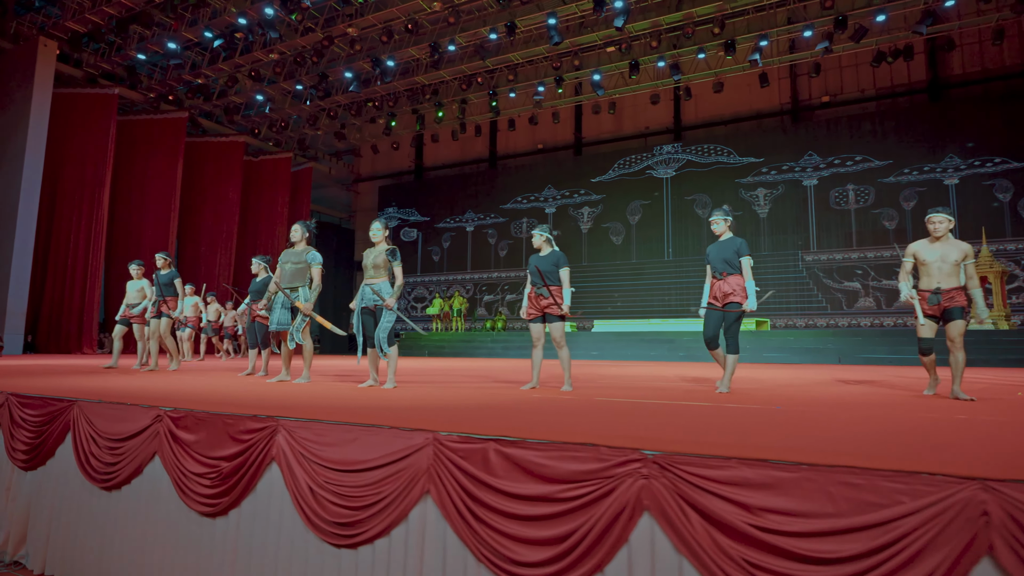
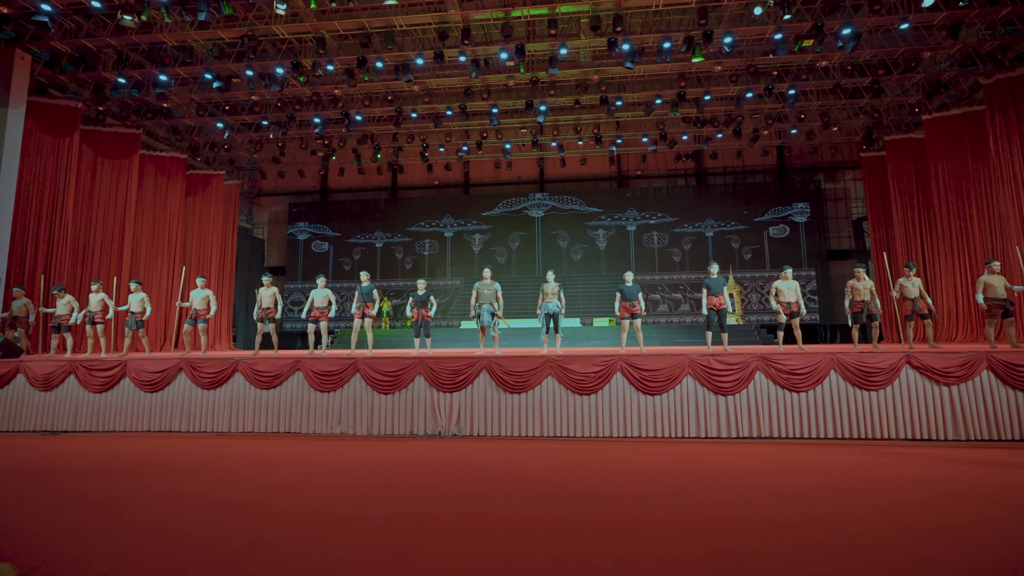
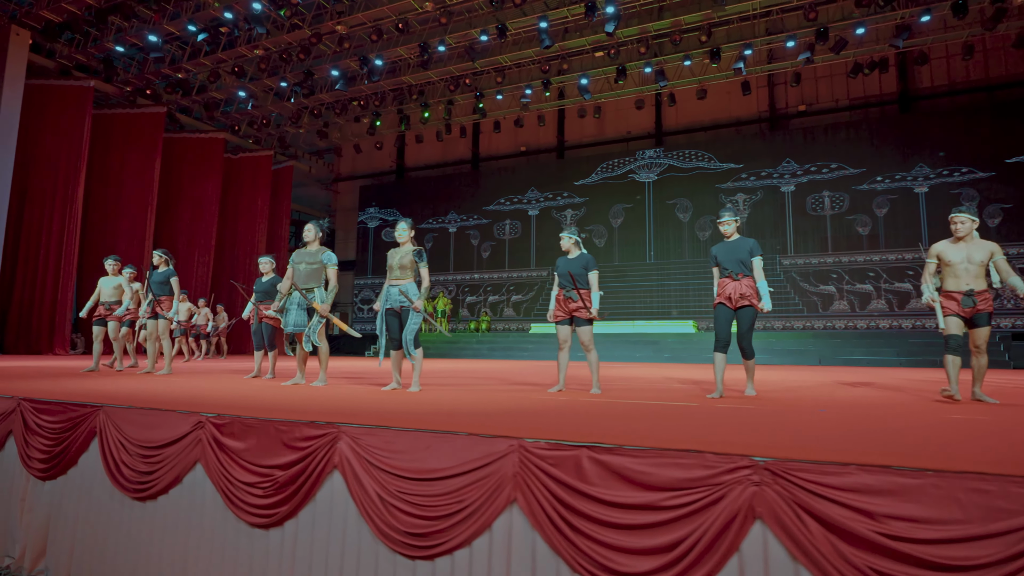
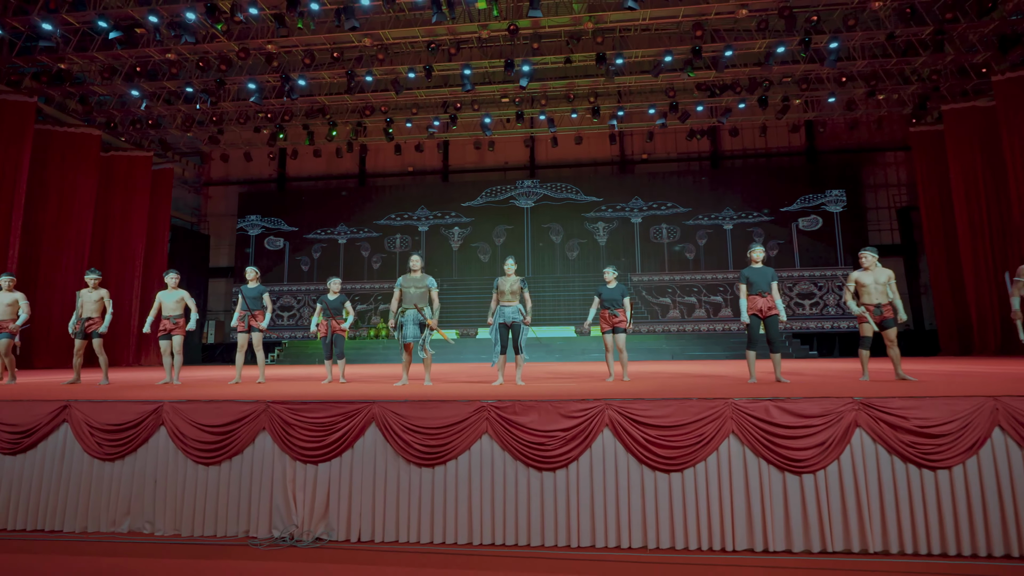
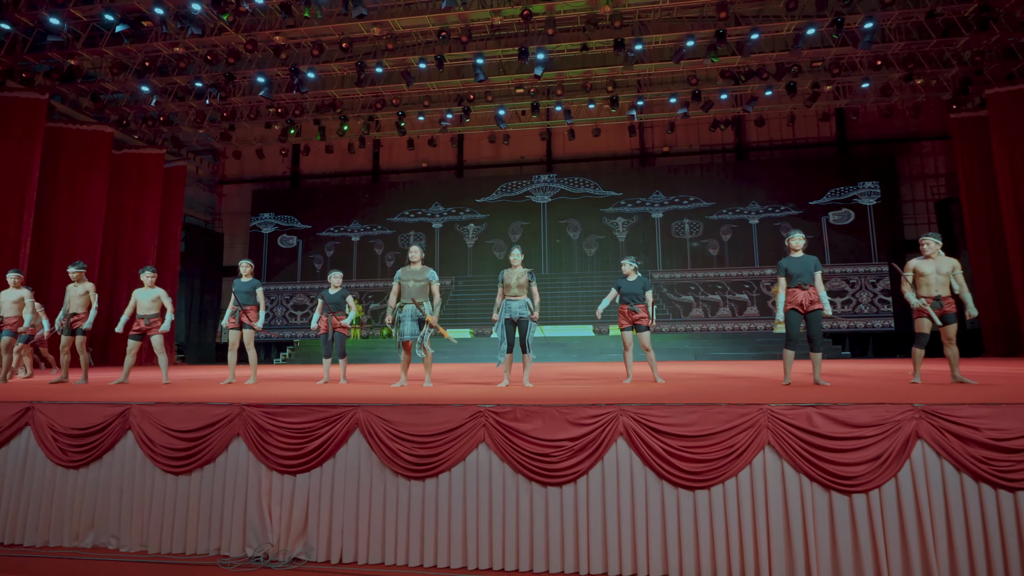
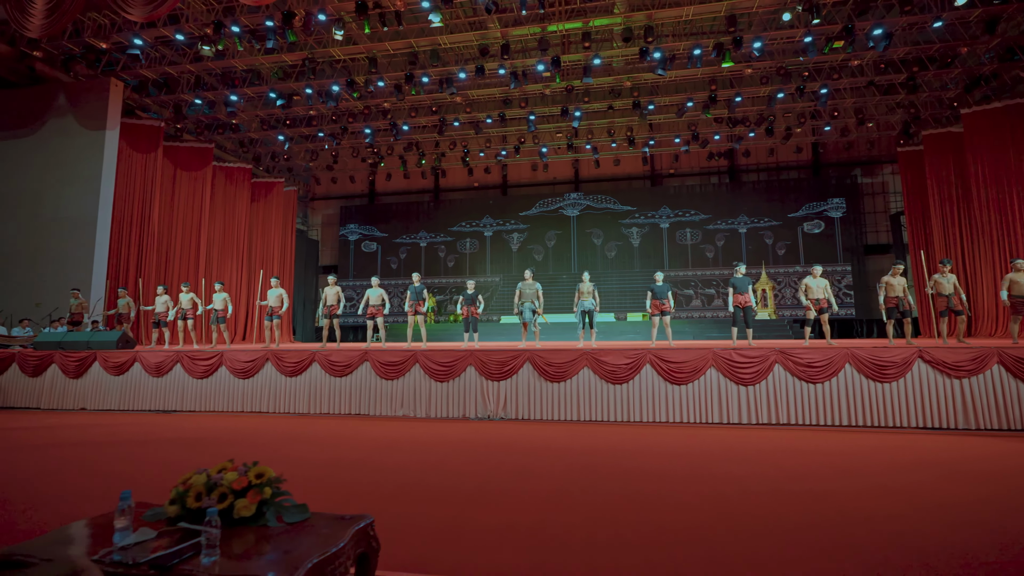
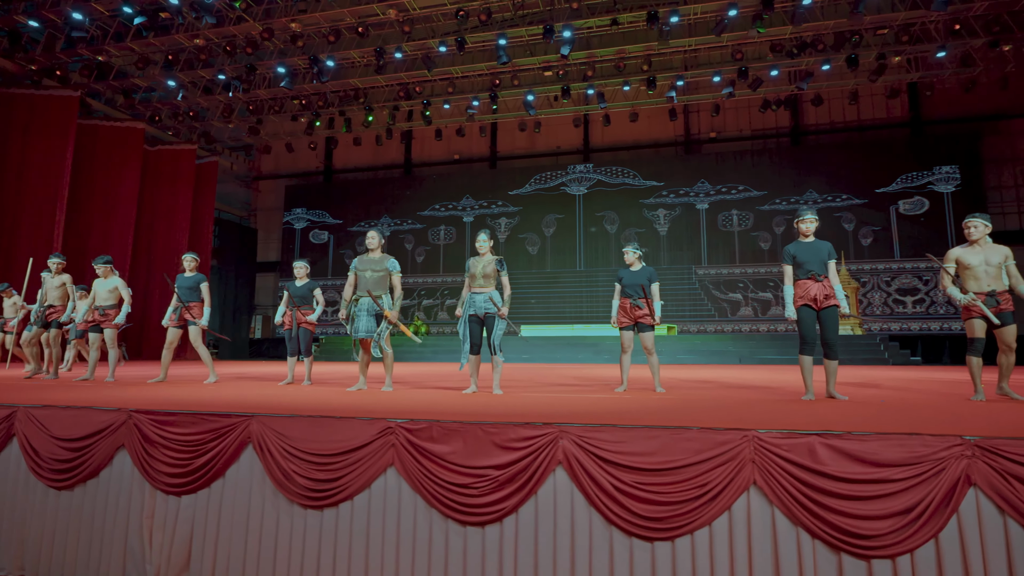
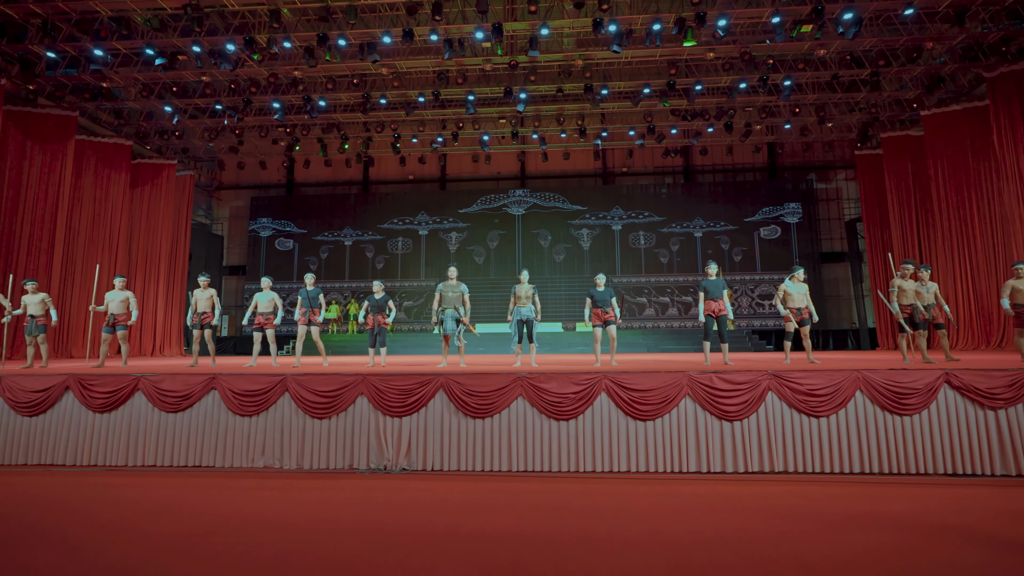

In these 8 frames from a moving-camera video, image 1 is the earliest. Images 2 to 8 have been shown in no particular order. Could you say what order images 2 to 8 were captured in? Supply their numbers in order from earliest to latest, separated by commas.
3, 7, 5, 4, 8, 2, 6
